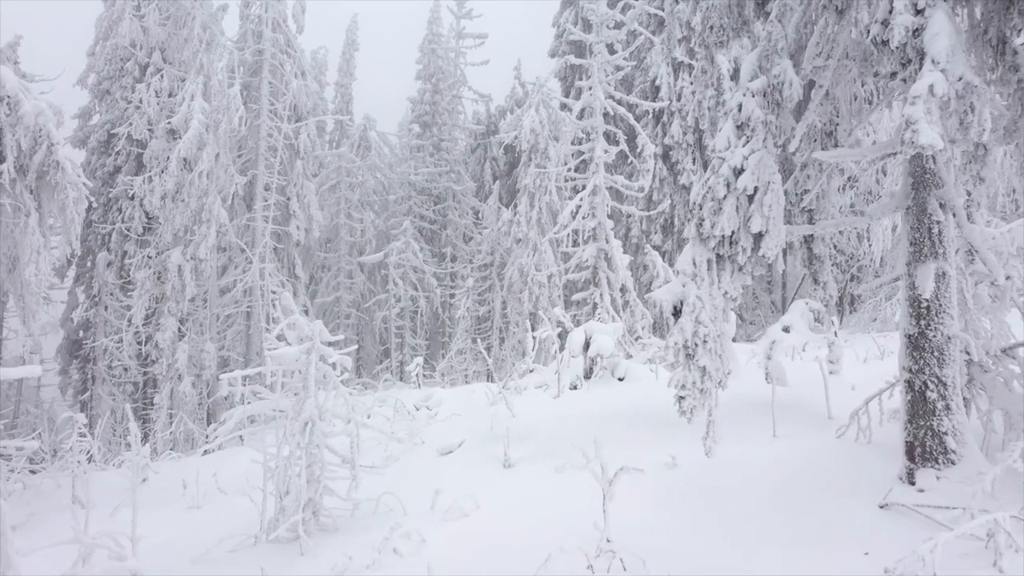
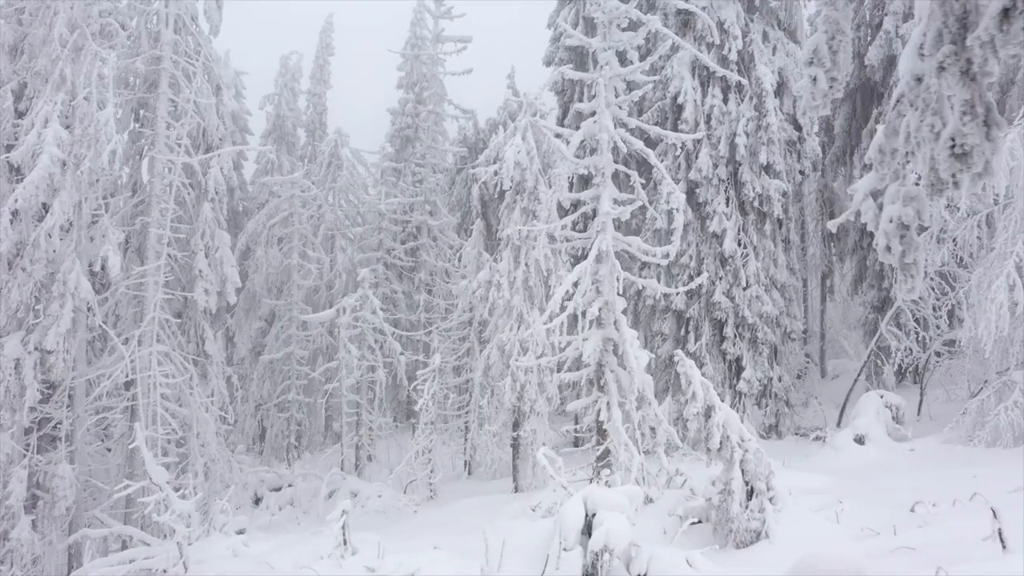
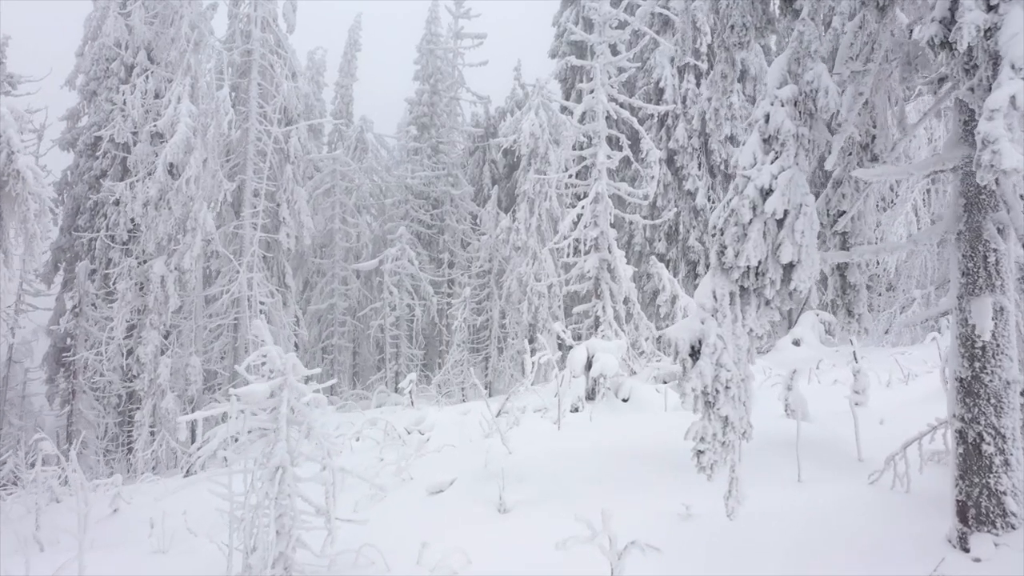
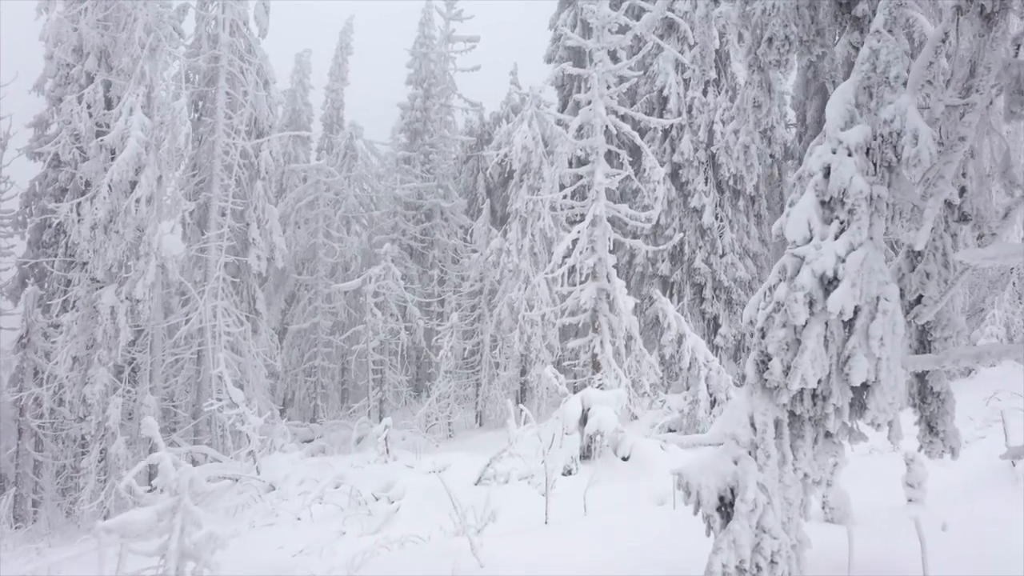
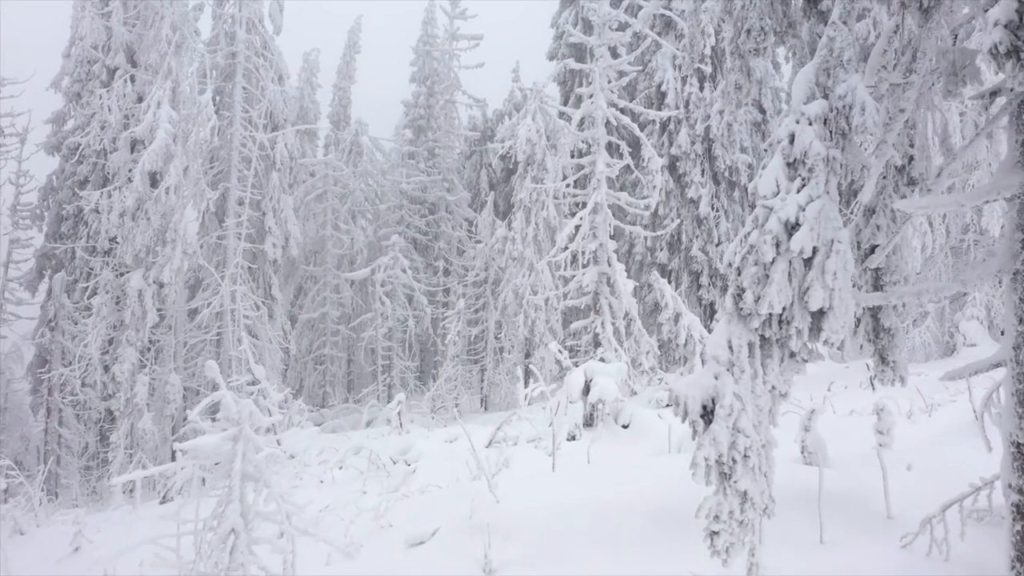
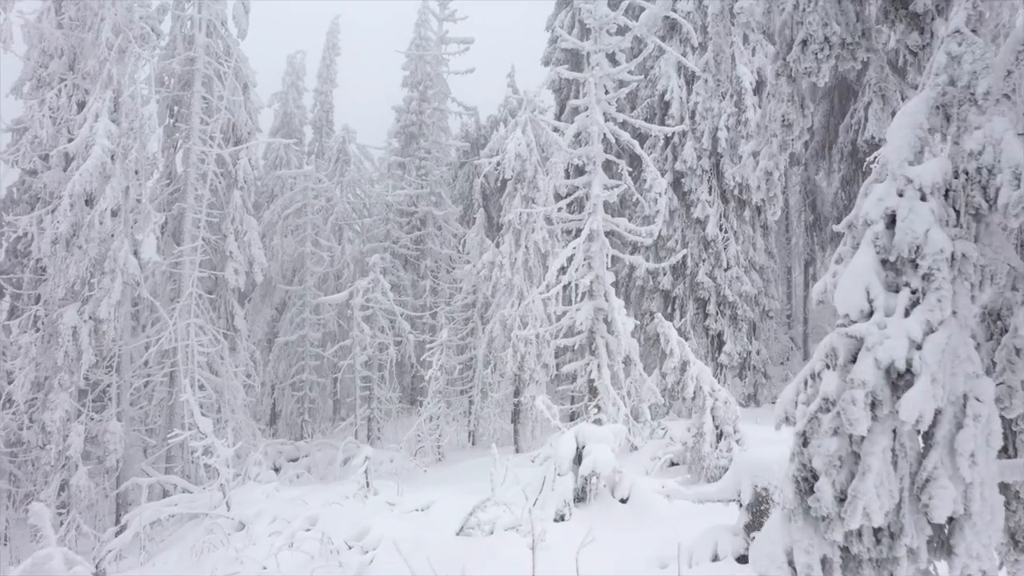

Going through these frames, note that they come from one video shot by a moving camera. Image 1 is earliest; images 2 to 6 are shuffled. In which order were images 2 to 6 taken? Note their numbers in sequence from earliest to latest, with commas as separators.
3, 5, 4, 6, 2
